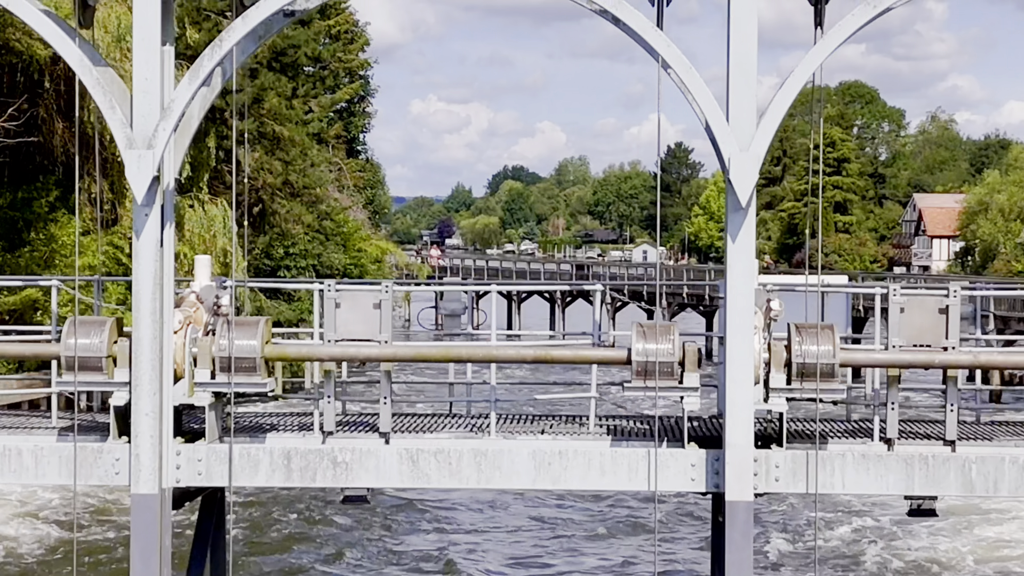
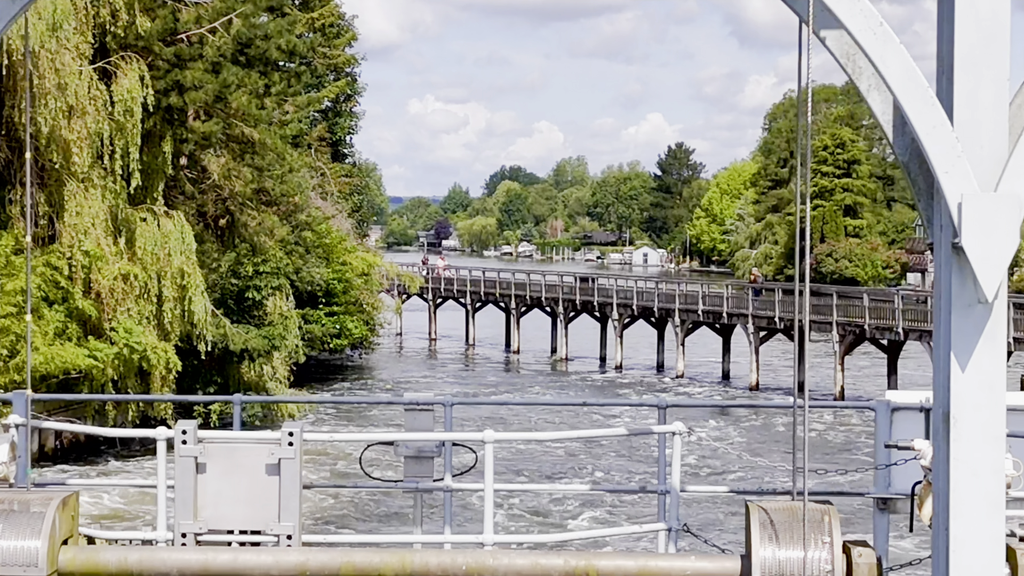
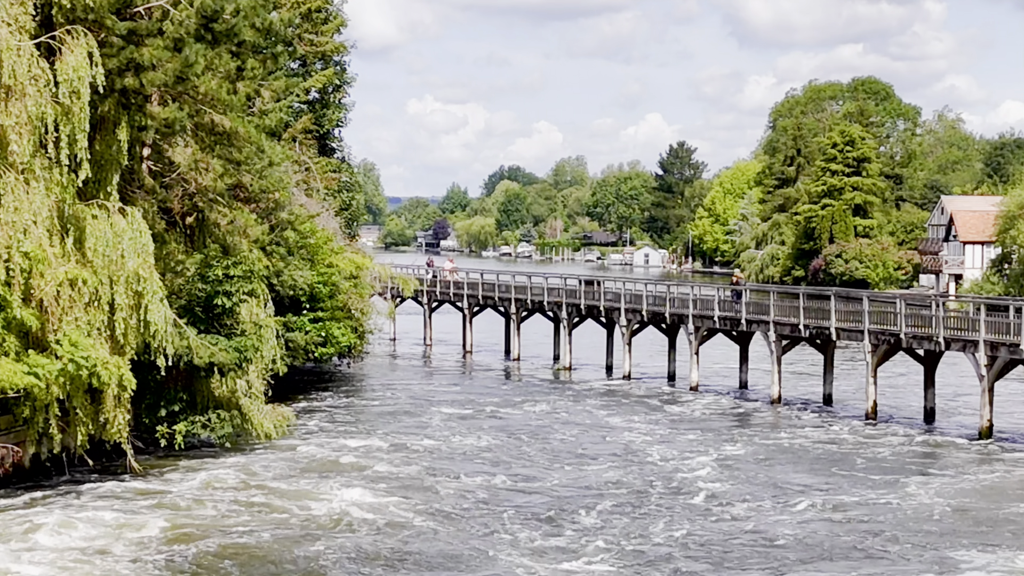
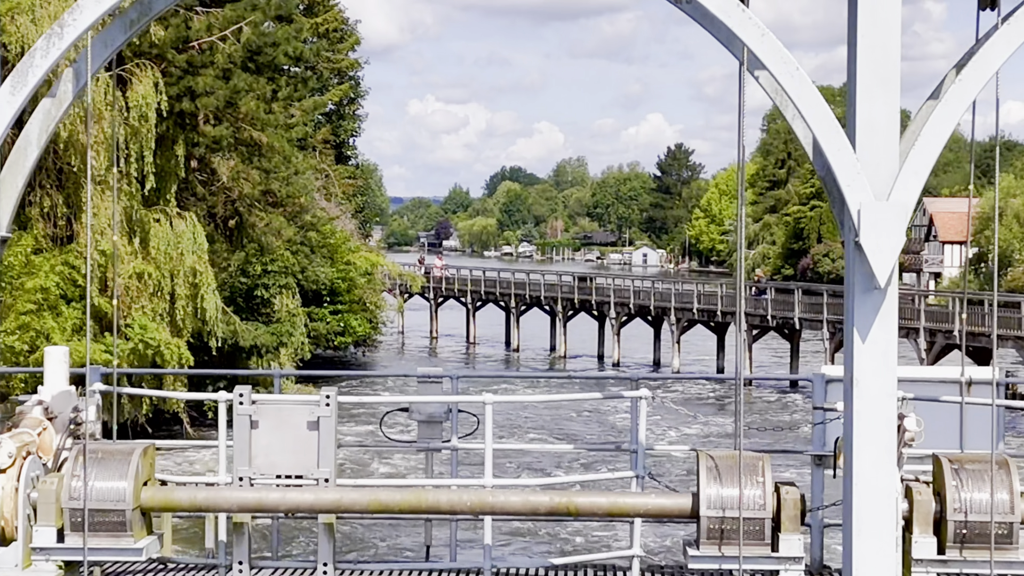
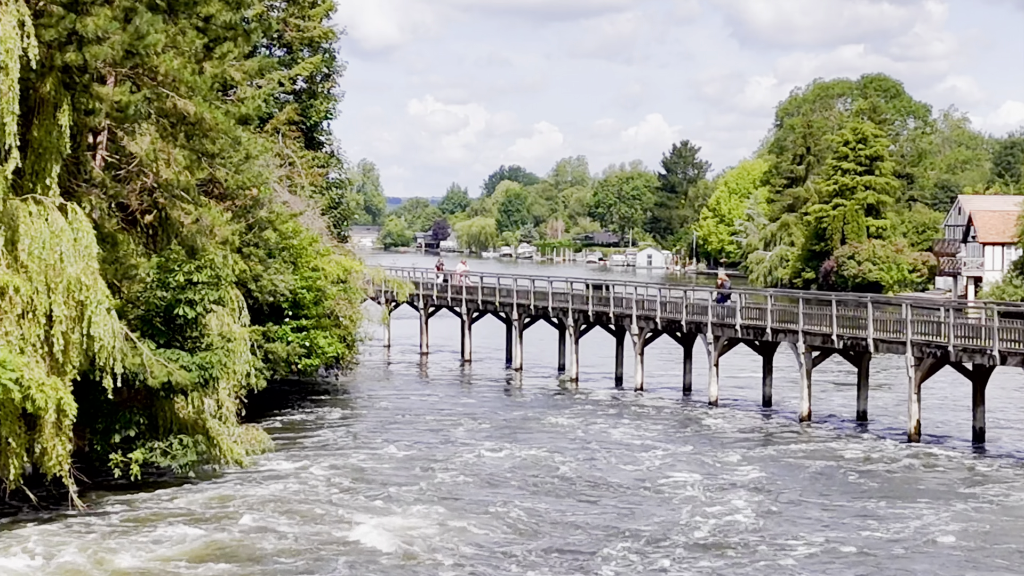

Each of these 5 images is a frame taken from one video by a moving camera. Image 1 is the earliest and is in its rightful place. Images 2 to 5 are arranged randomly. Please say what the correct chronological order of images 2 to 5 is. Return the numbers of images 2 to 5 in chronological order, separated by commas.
4, 2, 3, 5
